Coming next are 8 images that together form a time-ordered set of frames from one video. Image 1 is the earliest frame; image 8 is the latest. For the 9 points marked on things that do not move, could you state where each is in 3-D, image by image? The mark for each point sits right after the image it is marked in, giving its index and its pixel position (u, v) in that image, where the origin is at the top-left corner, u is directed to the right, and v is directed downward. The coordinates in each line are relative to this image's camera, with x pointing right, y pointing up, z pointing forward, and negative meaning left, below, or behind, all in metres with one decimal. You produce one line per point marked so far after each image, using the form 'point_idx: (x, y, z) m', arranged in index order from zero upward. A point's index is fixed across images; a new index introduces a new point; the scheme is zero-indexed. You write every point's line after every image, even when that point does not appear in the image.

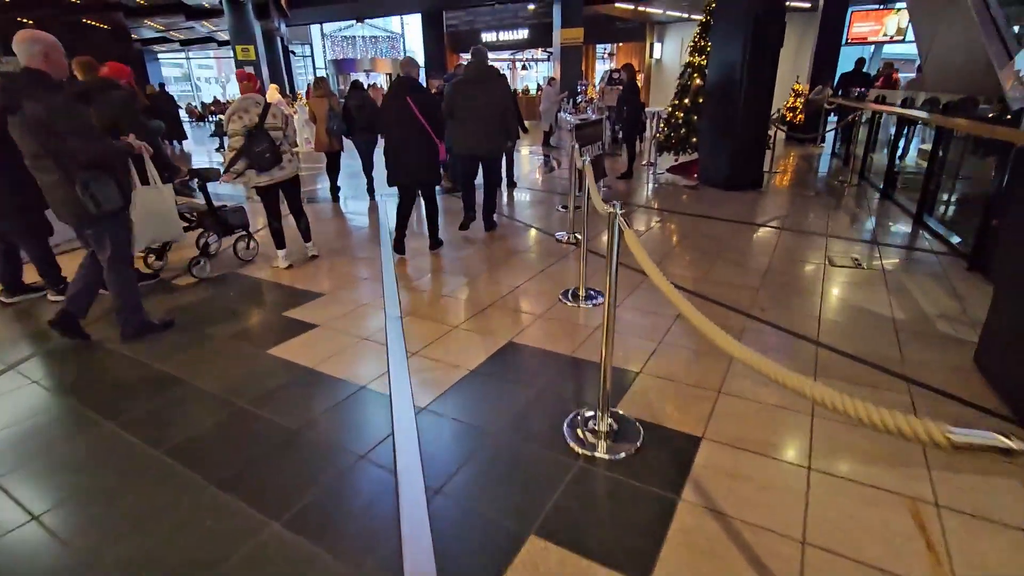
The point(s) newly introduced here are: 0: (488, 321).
0: (-0.1, -0.2, +3.5) m
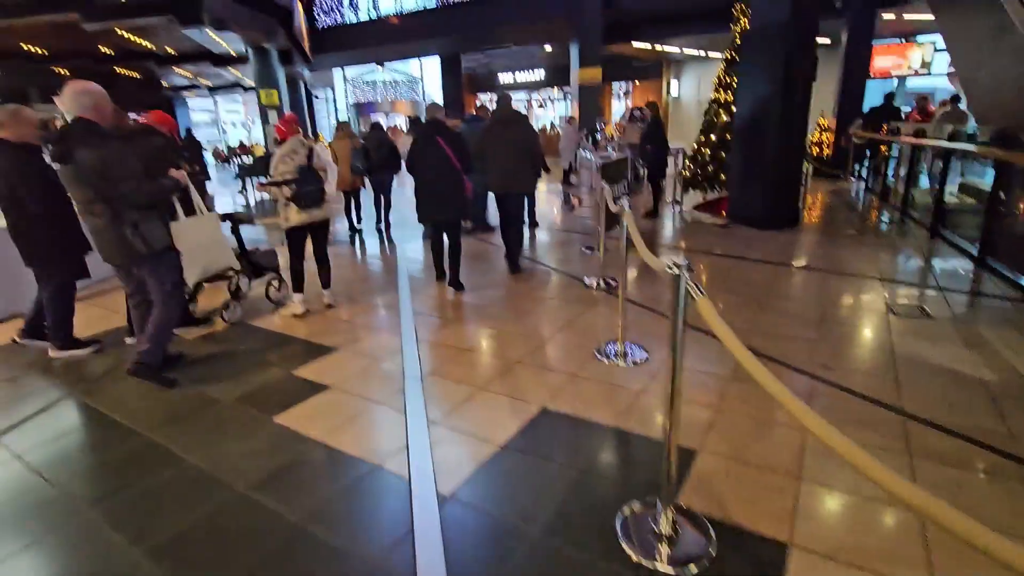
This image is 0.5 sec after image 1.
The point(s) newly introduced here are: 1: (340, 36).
0: (+0.1, -0.6, +3.2) m
1: (-6.3, +9.2, +18.7) m
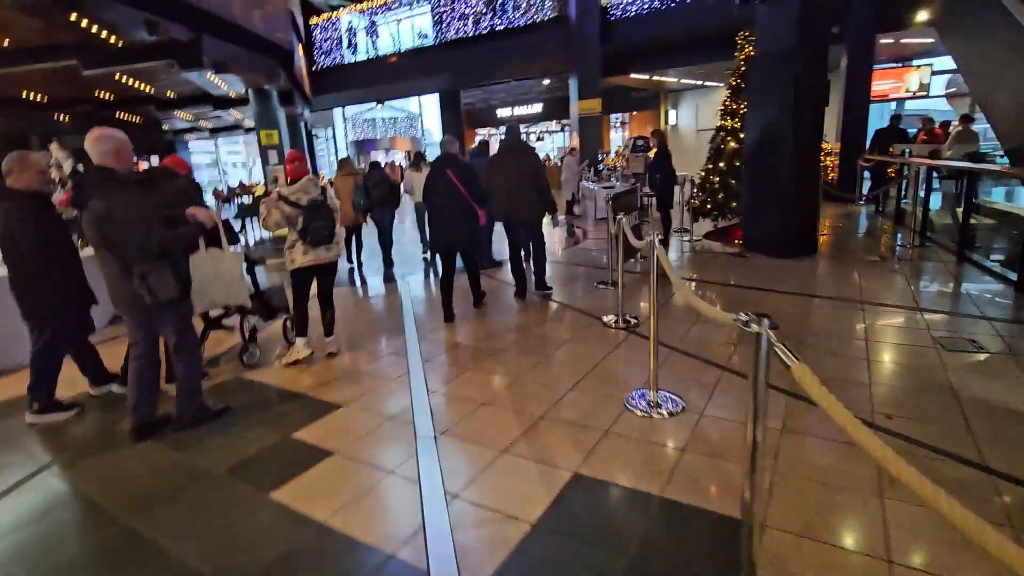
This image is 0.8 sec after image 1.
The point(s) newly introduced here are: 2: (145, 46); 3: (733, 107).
0: (+0.2, -0.8, +2.8) m
1: (-6.4, +7.8, +18.9) m
2: (-5.9, +3.9, +8.3) m
3: (+3.4, +2.7, +7.8) m
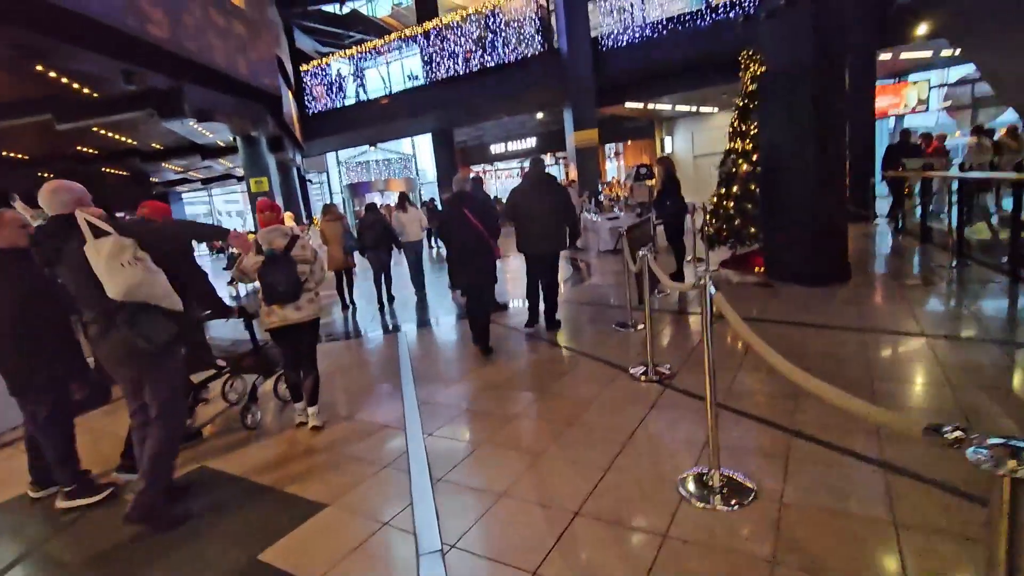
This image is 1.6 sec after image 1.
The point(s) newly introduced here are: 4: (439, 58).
0: (+0.3, -1.1, +2.2) m
1: (-6.6, +6.1, +18.8) m
2: (-6.0, +2.9, +8.0) m
3: (+3.3, +2.3, +7.4) m
4: (-2.3, +7.4, +16.5) m
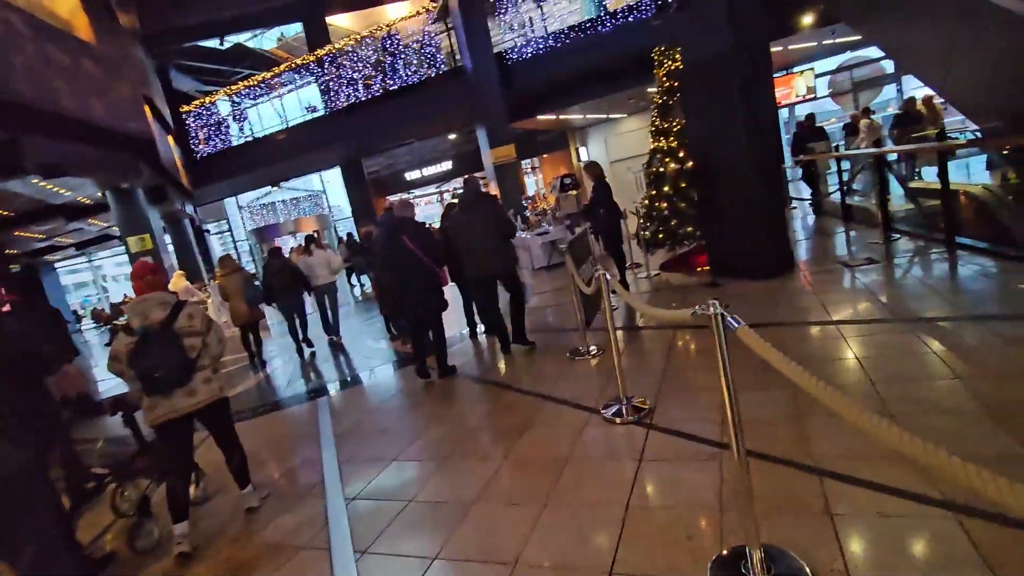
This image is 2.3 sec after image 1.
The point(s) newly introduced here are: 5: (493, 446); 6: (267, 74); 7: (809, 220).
0: (+0.3, -1.3, +1.5) m
1: (-9.6, +4.2, +17.2) m
2: (-7.2, +1.6, +6.5) m
3: (+2.1, +2.2, +7.1) m
4: (-5.3, +6.1, +15.5) m
5: (-0.2, -1.1, +3.8) m
6: (-7.7, +6.7, +16.4) m
7: (+5.5, +1.3, +9.7) m
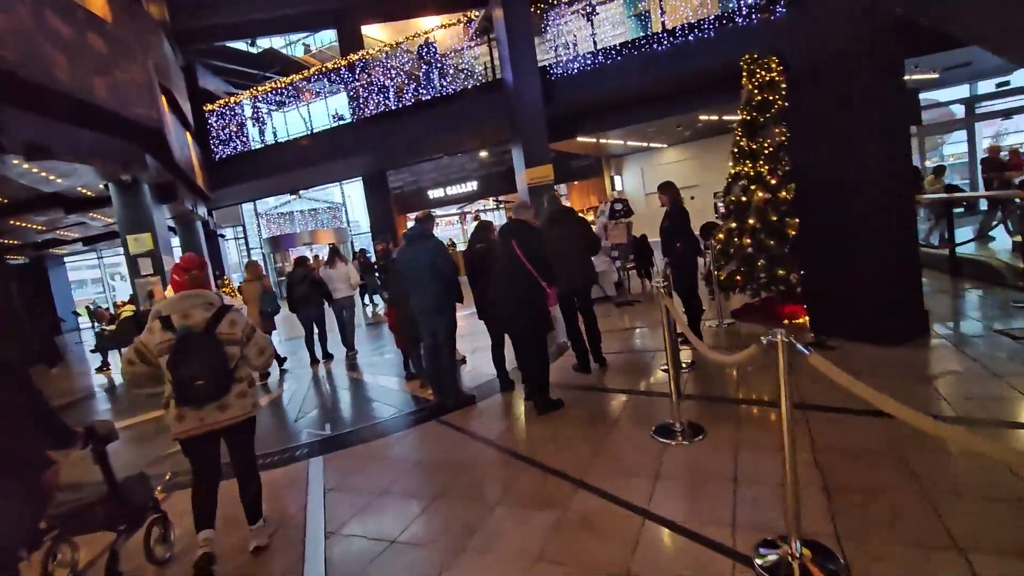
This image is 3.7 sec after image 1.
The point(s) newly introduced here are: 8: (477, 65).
0: (+0.6, -1.4, +0.2) m
1: (-8.6, +3.9, +16.4) m
2: (-6.6, +1.7, +5.5) m
3: (+2.8, +1.6, +5.9) m
4: (-4.1, +5.6, +14.7) m
5: (+0.2, -1.4, +2.6) m
6: (-6.5, +6.3, +15.6) m
7: (+6.1, +0.3, +8.4) m
8: (-0.9, +5.9, +13.6) m
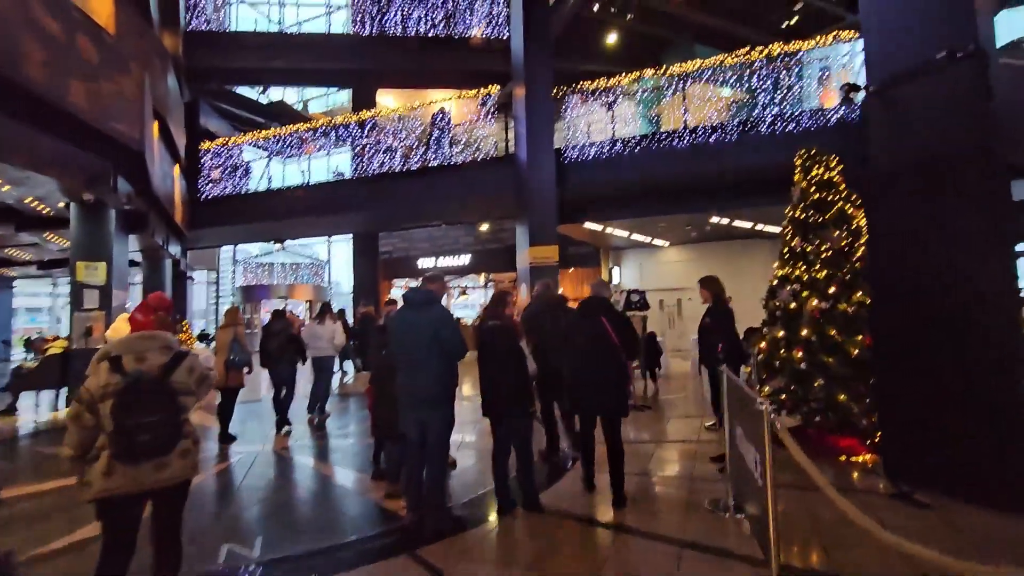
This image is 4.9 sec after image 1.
0: (+0.8, -1.4, -1.0) m
1: (-8.5, +2.4, +15.5) m
2: (-6.2, +1.7, +4.5) m
3: (+3.0, +0.4, +5.2) m
4: (-3.8, +3.8, +14.2) m
5: (+0.3, -1.7, +1.3) m
6: (-6.2, +4.7, +15.2) m
7: (+6.0, -1.7, +7.5) m
8: (-0.6, +3.9, +13.4) m
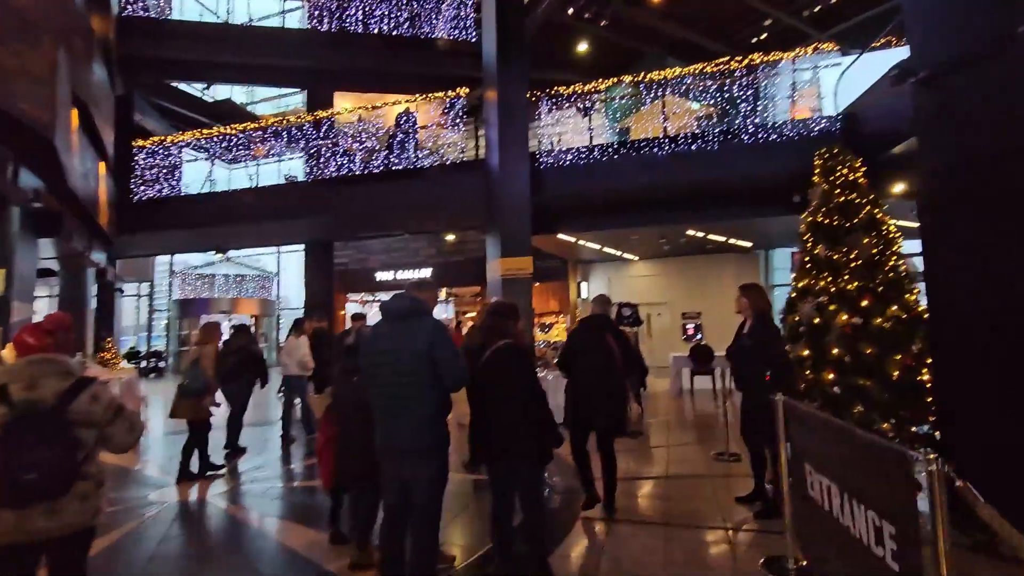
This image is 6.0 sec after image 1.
0: (+1.3, -1.4, -1.8) m
1: (-9.4, +2.1, +14.0) m
2: (-6.2, +1.7, +3.2) m
3: (+3.0, +0.3, +4.7) m
4: (-4.6, +3.4, +13.2) m
5: (+0.6, -1.7, +0.5) m
6: (-7.1, +4.3, +13.9) m
7: (+5.8, -1.9, +7.1) m
8: (-1.3, +3.5, +12.6) m
